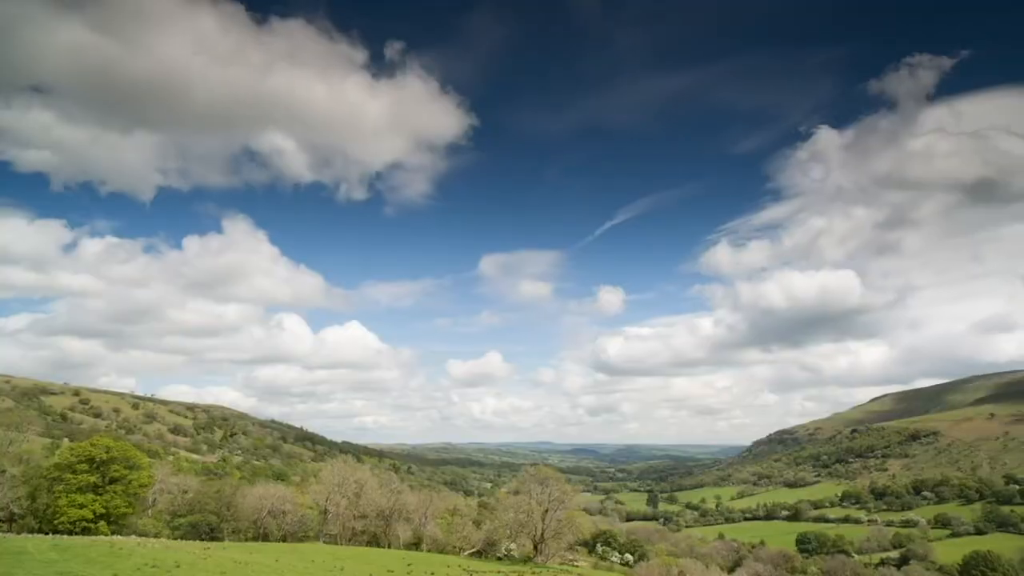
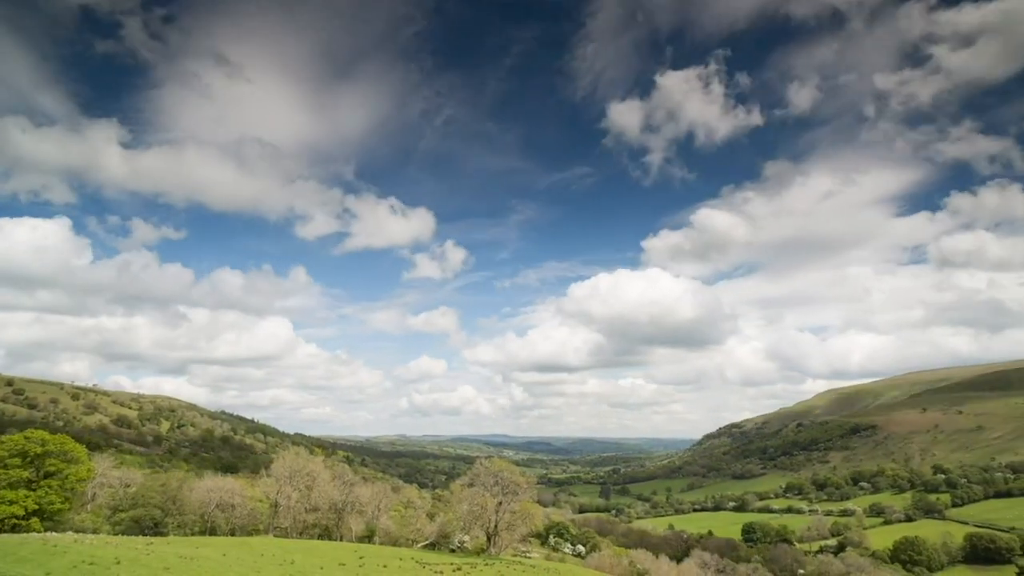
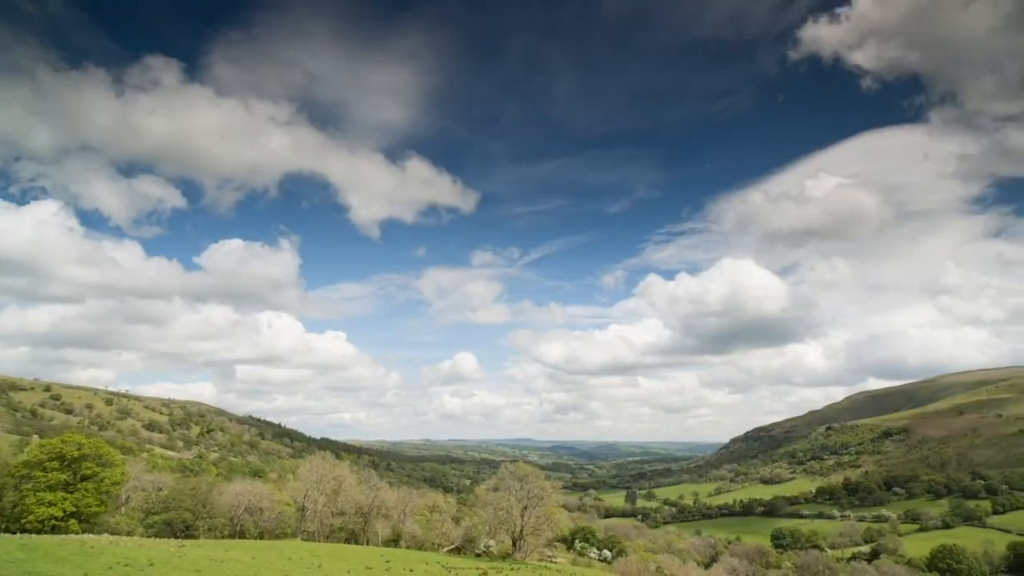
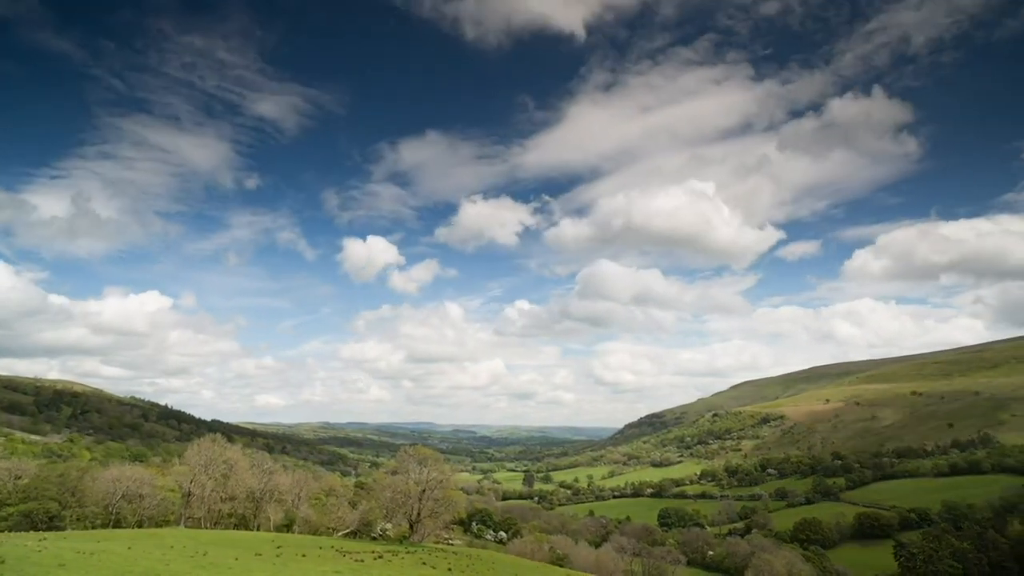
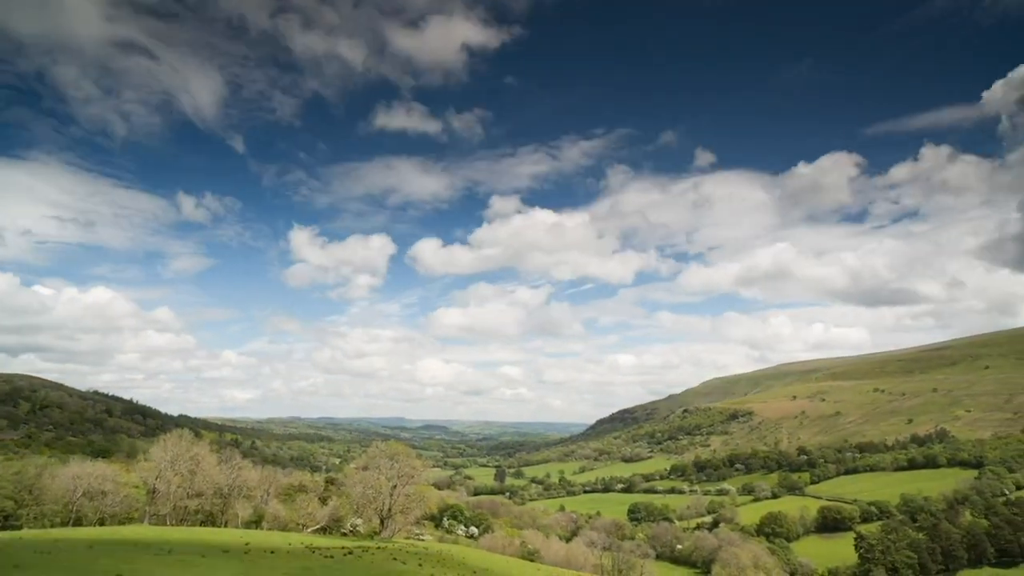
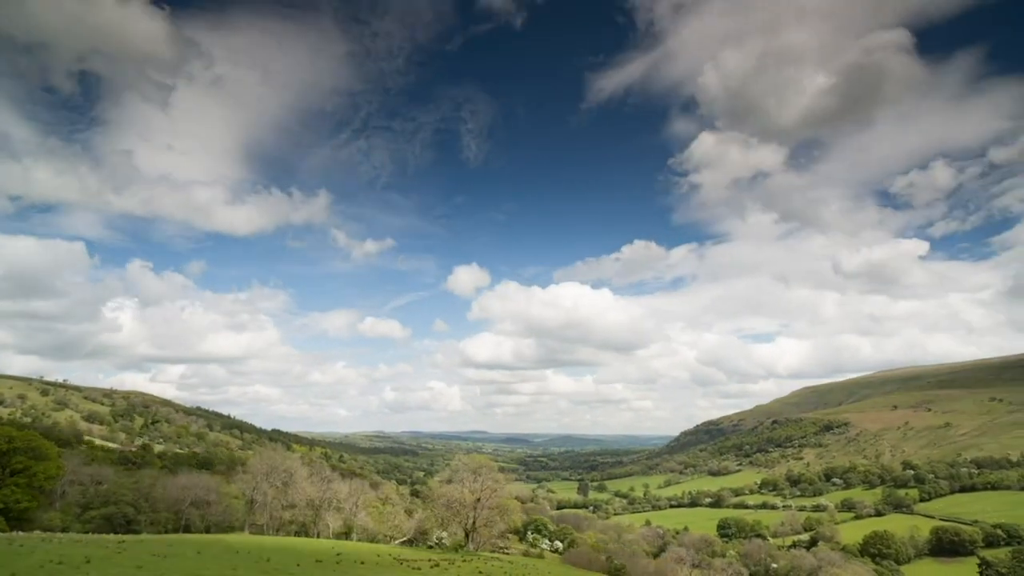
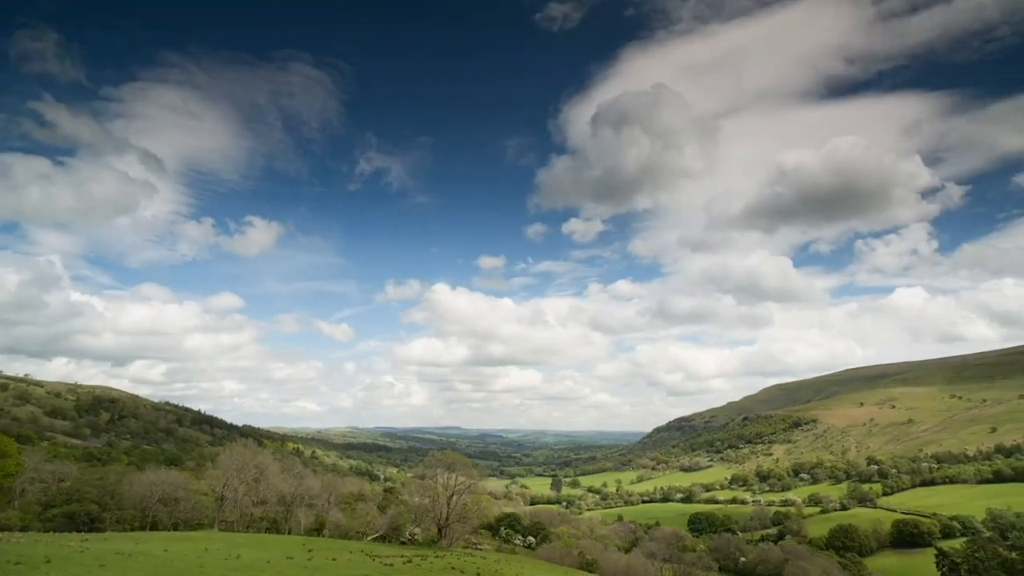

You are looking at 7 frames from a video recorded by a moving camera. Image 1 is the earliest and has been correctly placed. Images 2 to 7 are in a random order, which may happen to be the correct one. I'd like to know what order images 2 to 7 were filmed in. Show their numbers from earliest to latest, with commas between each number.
3, 2, 6, 7, 4, 5
